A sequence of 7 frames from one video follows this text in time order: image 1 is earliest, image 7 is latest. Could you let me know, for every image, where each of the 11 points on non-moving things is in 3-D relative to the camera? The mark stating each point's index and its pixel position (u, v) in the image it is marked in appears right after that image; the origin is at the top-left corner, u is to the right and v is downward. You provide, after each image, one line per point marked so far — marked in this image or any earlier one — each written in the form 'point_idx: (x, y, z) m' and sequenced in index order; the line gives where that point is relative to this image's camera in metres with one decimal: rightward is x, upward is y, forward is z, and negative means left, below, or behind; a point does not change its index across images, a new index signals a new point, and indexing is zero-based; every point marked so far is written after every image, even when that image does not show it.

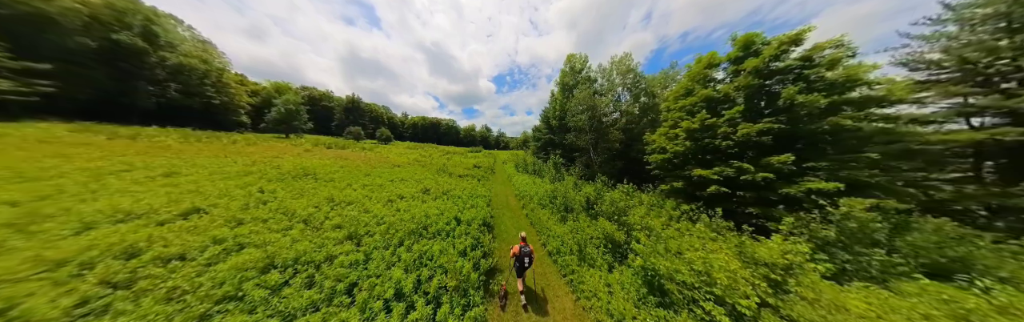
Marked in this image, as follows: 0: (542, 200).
0: (+2.7, -3.6, +14.9) m
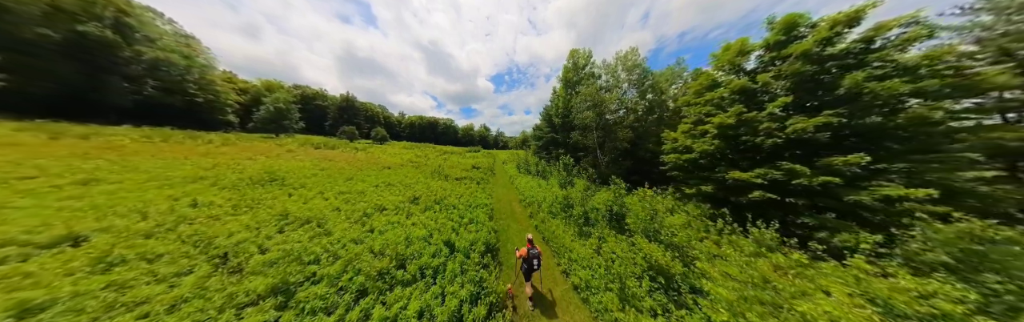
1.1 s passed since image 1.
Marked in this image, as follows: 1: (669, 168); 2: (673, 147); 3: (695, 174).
0: (+3.1, -3.8, +12.8) m
1: (+18.8, -0.9, +19.1) m
2: (+17.6, +1.5, +17.4) m
3: (+17.0, -1.3, +14.9) m
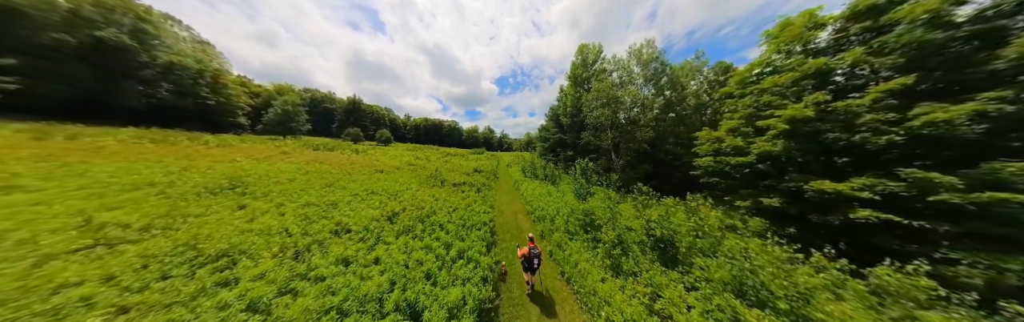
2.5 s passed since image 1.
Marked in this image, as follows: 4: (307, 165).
0: (+3.5, -4.1, +10.2) m
1: (+19.4, -1.3, +16.0) m
2: (+18.2, +1.1, +14.4) m
3: (+17.5, -1.6, +12.0) m
4: (-25.5, -0.5, +19.9) m
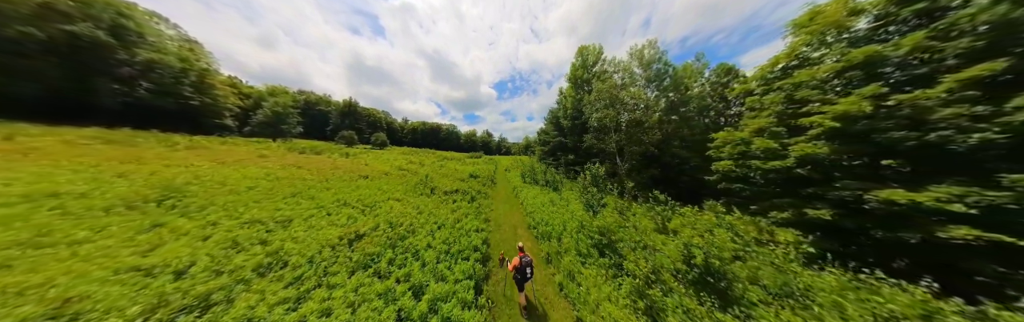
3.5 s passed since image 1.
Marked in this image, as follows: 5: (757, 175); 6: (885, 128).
0: (+3.4, -4.3, +8.5) m
1: (+19.3, -1.7, +14.6) m
2: (+18.1, +0.8, +13.0) m
3: (+17.4, -1.9, +10.4) m
4: (-25.7, -0.9, +17.8) m
5: (+17.8, -1.0, +11.7) m
6: (+16.8, +1.4, +7.2) m
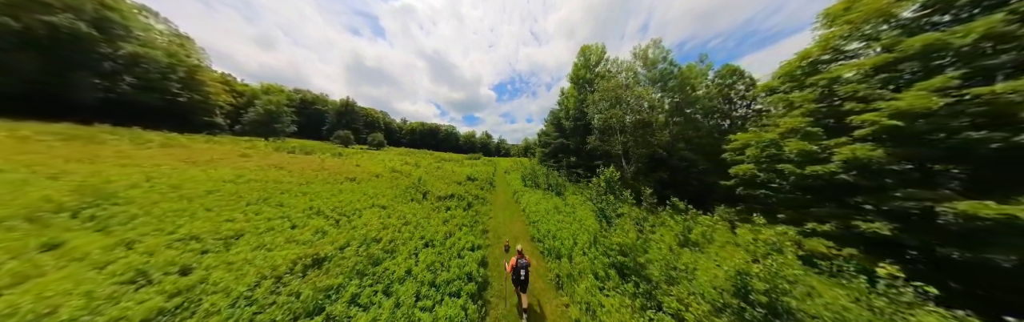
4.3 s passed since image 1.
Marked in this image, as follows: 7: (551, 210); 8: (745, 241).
0: (+3.5, -4.5, +7.2) m
1: (+19.3, -2.0, +13.4) m
2: (+18.2, +0.5, +11.9) m
3: (+17.5, -2.2, +9.3) m
4: (-25.6, -0.9, +16.2) m
5: (+17.9, -1.3, +10.5) m
6: (+16.9, +1.2, +6.1) m
7: (+3.4, -4.3, +14.2) m
8: (+10.8, -3.6, +7.7) m
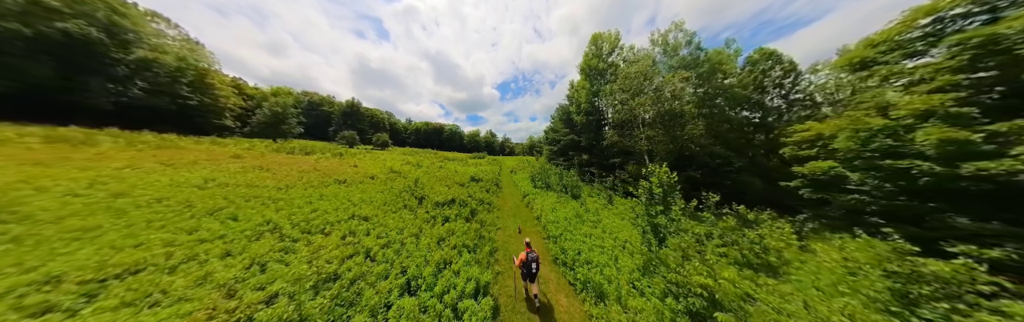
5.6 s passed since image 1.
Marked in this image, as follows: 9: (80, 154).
0: (+4.2, -4.3, +4.9) m
1: (+20.1, -1.7, +10.7) m
2: (+18.9, +0.8, +9.1) m
3: (+18.2, -1.9, +6.6) m
4: (-24.7, -1.0, +14.7) m
5: (+18.6, -1.0, +7.8) m
6: (+17.5, +1.4, +3.4) m
7: (+4.3, -4.1, +12.0) m
8: (+11.5, -3.4, +5.2) m
9: (-36.5, +0.3, +13.8) m
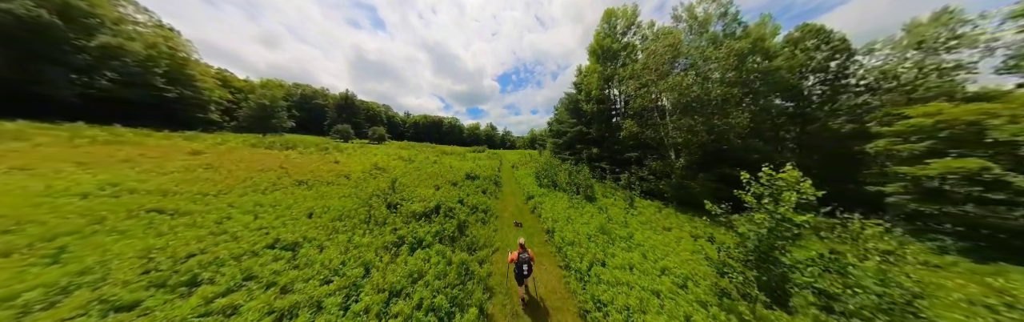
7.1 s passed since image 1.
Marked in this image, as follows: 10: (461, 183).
0: (+4.3, -4.3, +2.3) m
1: (+20.3, -1.4, +7.8) m
2: (+19.0, +1.0, +6.2) m
3: (+18.3, -1.8, +3.8) m
4: (-24.6, -0.8, +12.2) m
5: (+18.7, -0.9, +5.0) m
6: (+17.5, +1.4, +0.4) m
7: (+4.4, -3.8, +9.3) m
8: (+11.6, -3.4, +2.5) m
9: (-36.3, +0.5, +11.4) m
10: (-5.7, -2.2, +17.7) m
